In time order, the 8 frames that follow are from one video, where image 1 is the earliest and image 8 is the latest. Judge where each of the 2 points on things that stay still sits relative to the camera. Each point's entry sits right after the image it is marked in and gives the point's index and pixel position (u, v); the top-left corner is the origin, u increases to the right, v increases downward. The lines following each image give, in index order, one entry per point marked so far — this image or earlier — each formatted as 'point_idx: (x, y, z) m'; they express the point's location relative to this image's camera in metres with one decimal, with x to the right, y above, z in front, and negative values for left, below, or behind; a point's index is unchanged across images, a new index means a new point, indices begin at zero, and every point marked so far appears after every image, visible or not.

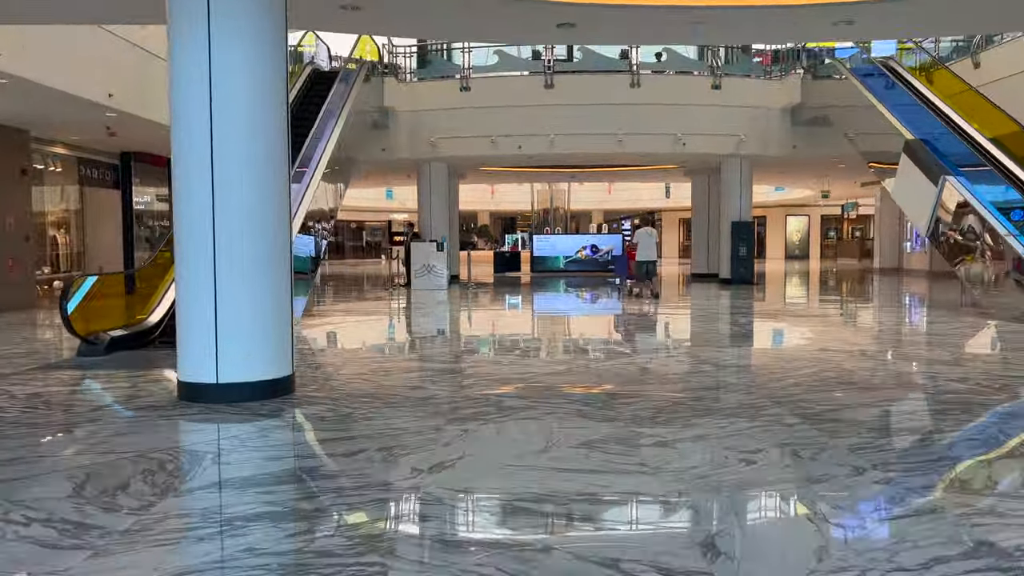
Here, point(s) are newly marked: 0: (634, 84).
0: (+2.4, +3.9, +15.7) m
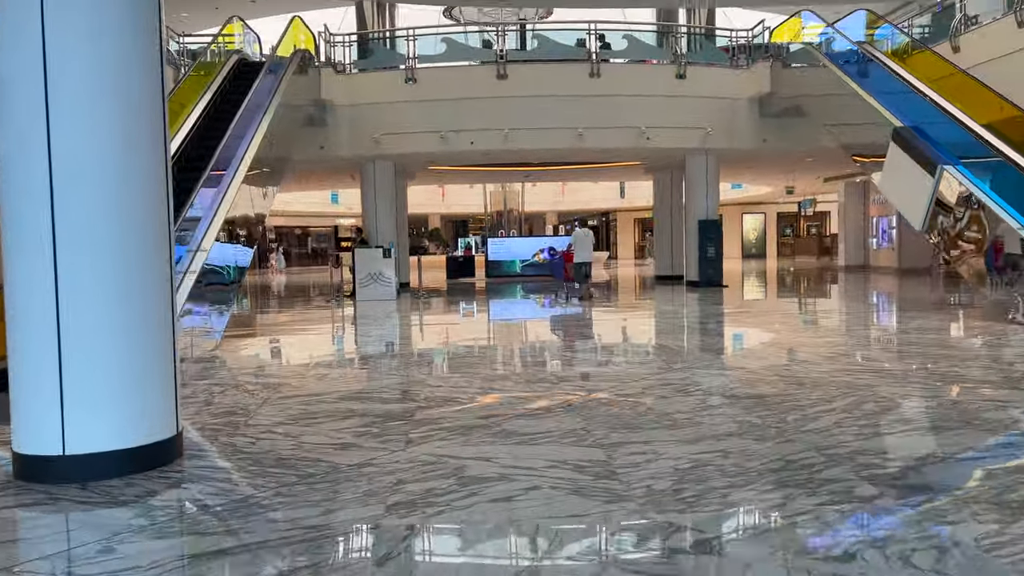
0: (+1.5, +3.8, +14.5) m
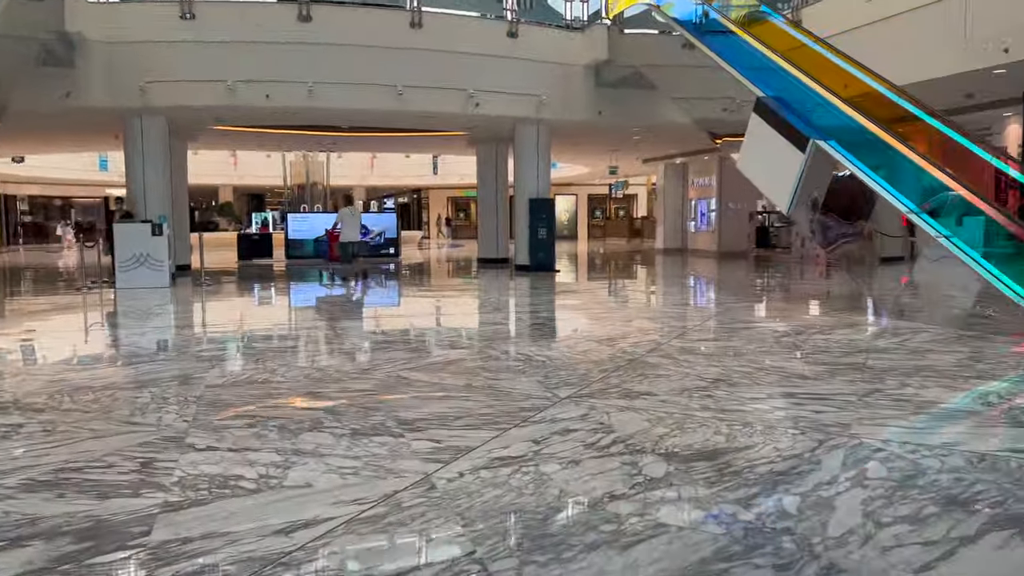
0: (-1.5, +4.0, +12.5) m
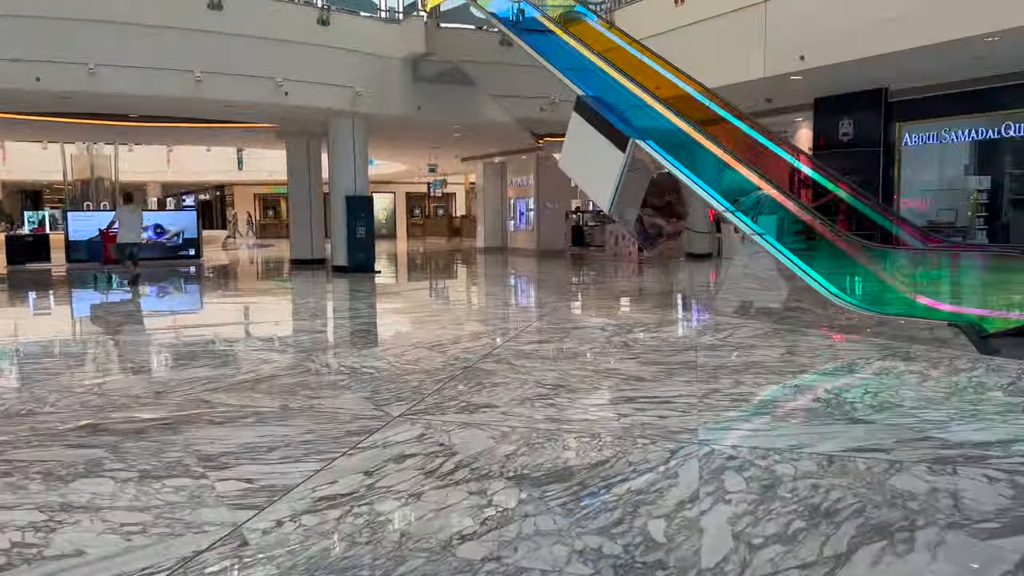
0: (-4.2, +4.0, +11.4) m
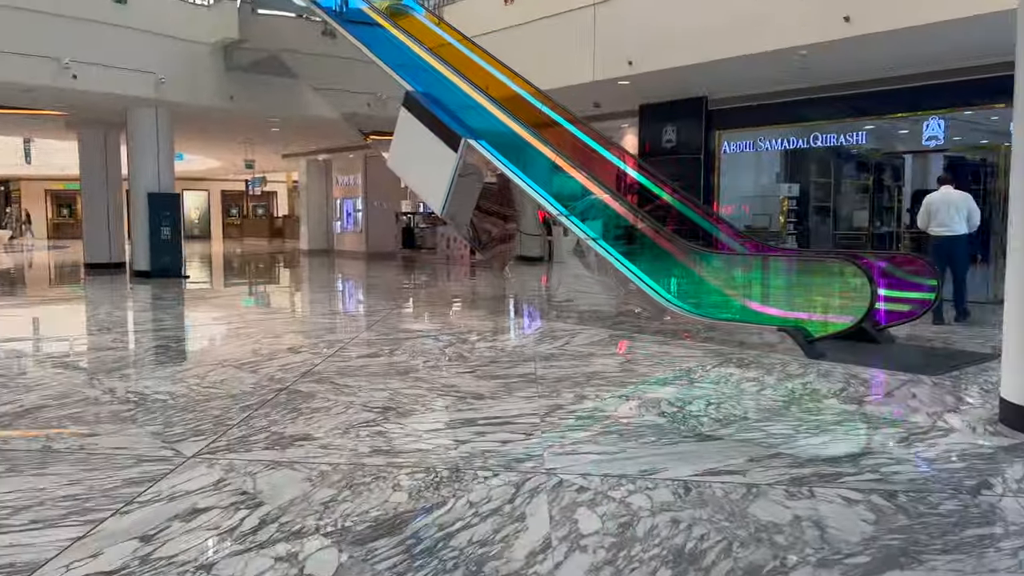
0: (-6.4, +3.9, +9.9) m
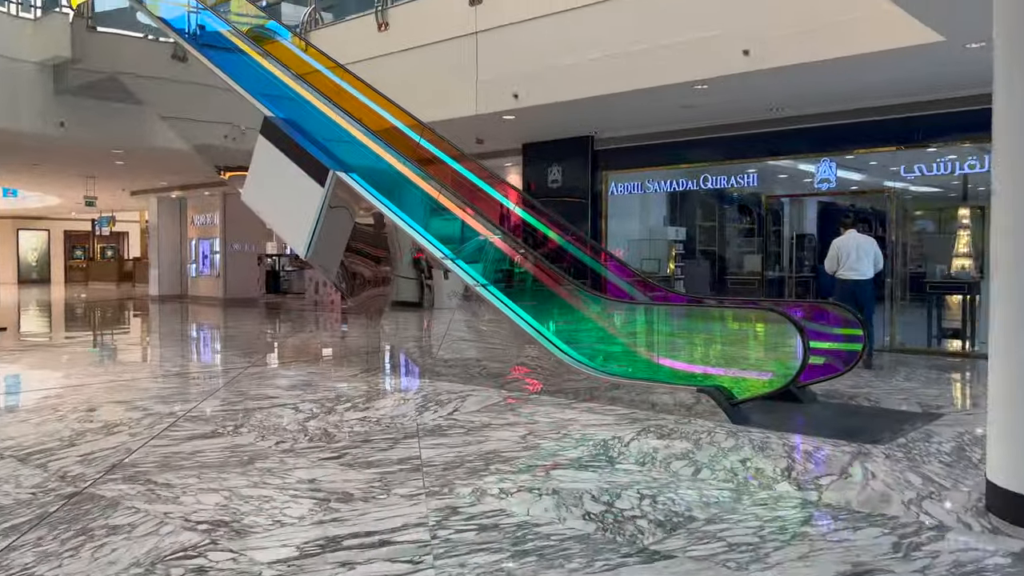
0: (-7.7, +3.3, +8.1) m
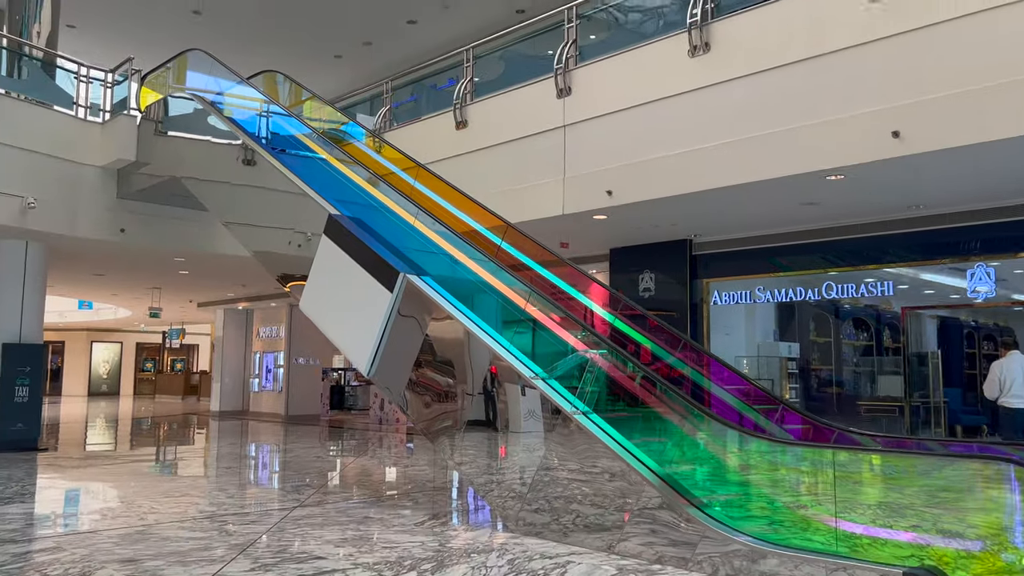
0: (-6.9, +2.2, +7.8) m
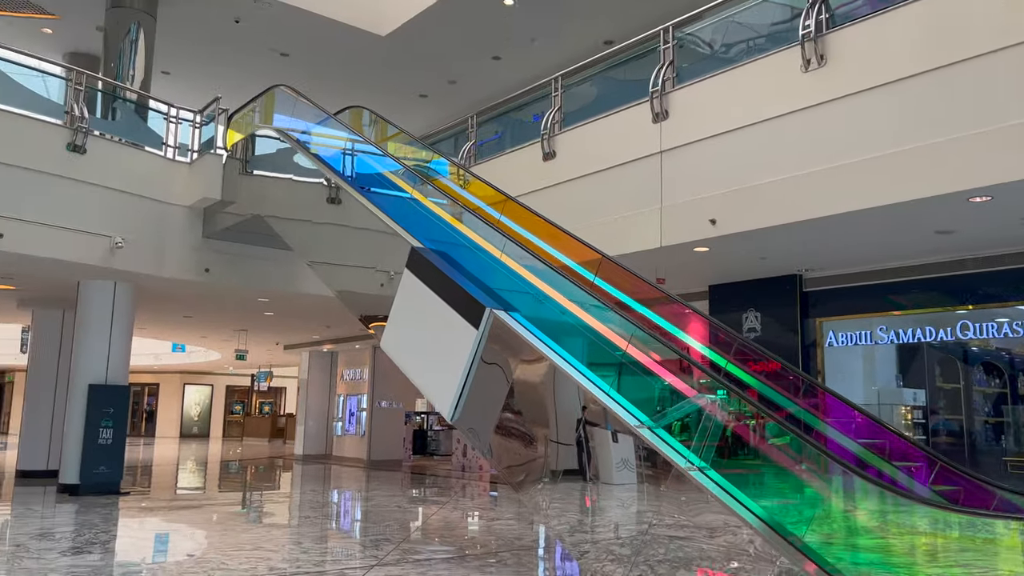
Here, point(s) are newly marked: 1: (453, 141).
0: (-6.0, +1.8, +8.0) m
1: (-0.8, +2.0, +10.8) m
